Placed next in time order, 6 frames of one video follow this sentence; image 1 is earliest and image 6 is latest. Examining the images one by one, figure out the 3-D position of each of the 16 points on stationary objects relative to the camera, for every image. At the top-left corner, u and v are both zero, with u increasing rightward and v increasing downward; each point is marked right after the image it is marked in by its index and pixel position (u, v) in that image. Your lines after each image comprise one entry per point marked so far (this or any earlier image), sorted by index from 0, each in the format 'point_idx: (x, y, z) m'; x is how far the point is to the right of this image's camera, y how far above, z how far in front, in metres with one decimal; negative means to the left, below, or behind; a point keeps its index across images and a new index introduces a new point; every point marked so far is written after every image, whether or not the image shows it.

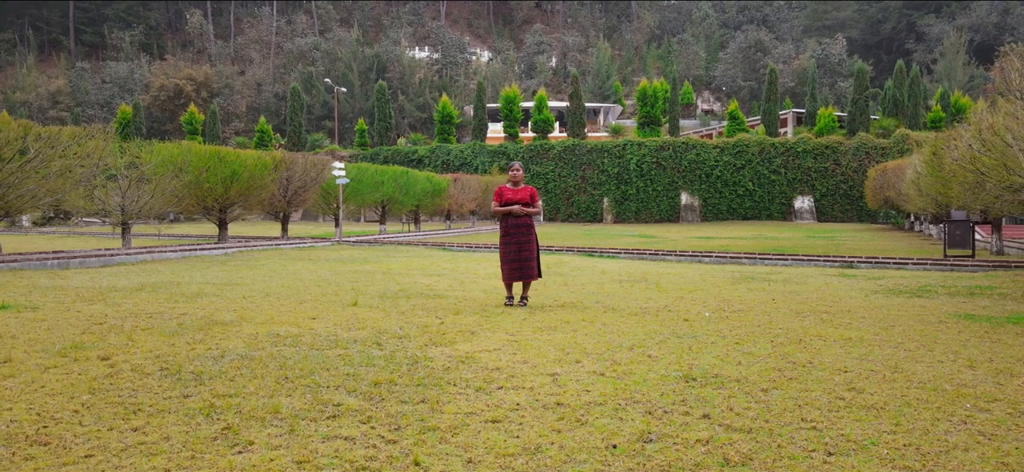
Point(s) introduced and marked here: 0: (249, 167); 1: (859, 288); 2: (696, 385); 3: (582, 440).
0: (-7.0, +1.8, +19.4) m
1: (+4.5, -0.7, +9.5) m
2: (+1.0, -0.8, +3.8) m
3: (+0.3, -0.8, +2.9) m
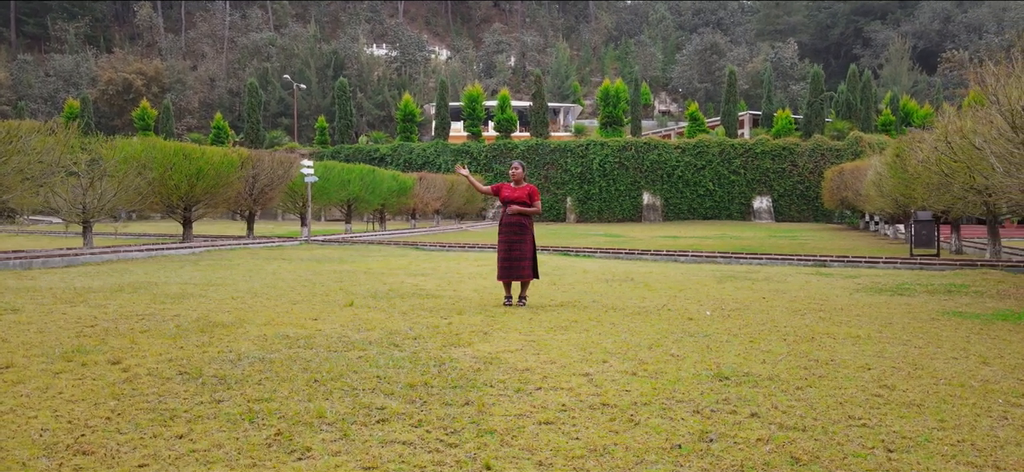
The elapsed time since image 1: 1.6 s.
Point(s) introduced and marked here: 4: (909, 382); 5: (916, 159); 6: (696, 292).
0: (-7.7, +1.9, +18.9) m
1: (+4.4, -0.7, +9.7) m
2: (+1.2, -0.8, +3.8) m
3: (+0.5, -0.8, +2.9) m
4: (+2.1, -0.8, +3.9) m
5: (+8.4, +1.6, +15.2) m
6: (+2.2, -0.7, +8.8) m
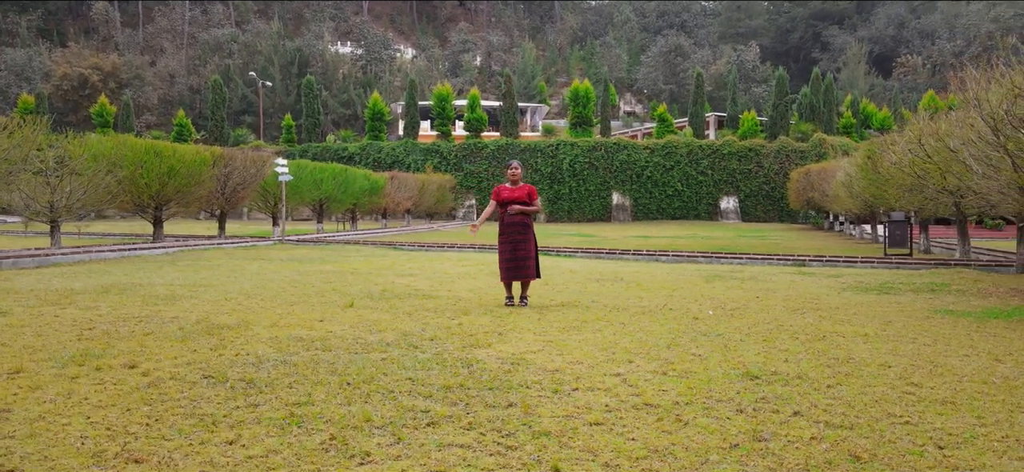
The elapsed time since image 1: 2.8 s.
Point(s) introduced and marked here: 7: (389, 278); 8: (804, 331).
0: (-8.3, +1.9, +18.5) m
1: (+4.3, -0.7, +9.9) m
2: (+1.3, -0.8, +3.9) m
3: (+0.8, -0.8, +2.9) m
4: (+2.3, -0.8, +4.0) m
5: (+8.1, +1.6, +15.6) m
6: (+2.2, -0.7, +8.9) m
7: (-1.8, -0.6, +10.5) m
8: (+2.3, -0.7, +5.6) m
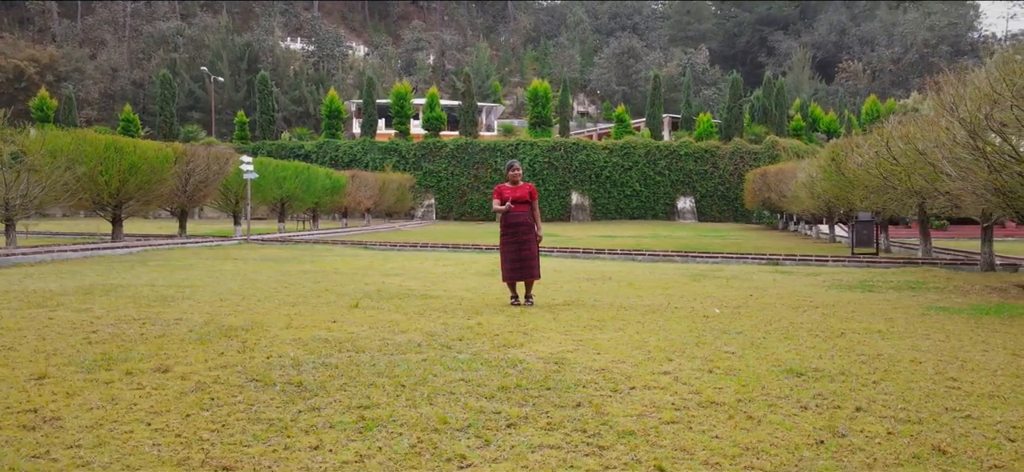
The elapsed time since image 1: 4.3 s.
0: (-8.9, +1.9, +17.9) m
1: (+4.2, -0.7, +10.1) m
2: (+1.6, -0.8, +3.9) m
3: (+1.1, -0.8, +2.9) m
4: (+2.6, -0.8, +4.1) m
5: (+7.6, +1.6, +16.1) m
6: (+2.1, -0.7, +9.0) m
7: (-1.9, -0.6, +10.4) m
8: (+2.4, -0.7, +5.8) m
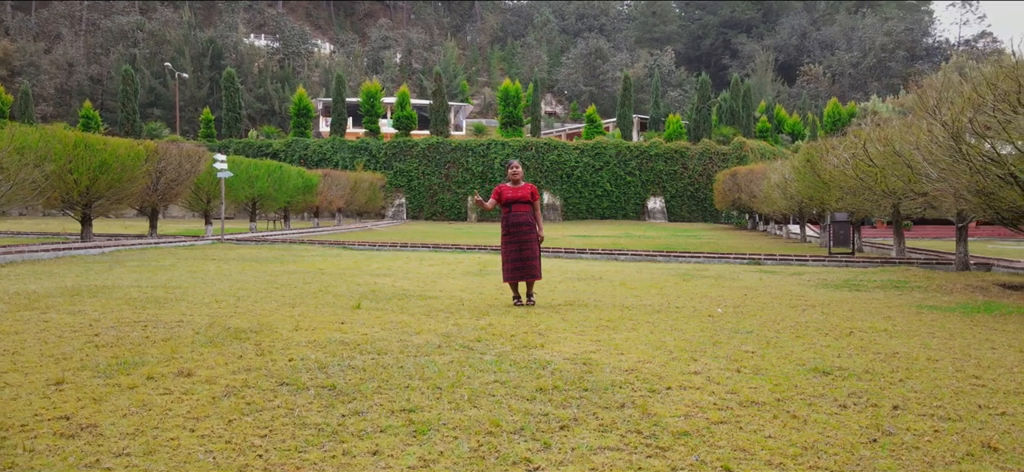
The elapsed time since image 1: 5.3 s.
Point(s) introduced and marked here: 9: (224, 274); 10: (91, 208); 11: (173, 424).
0: (-9.4, +1.9, +17.4) m
1: (+4.0, -0.7, +10.3) m
2: (+1.8, -0.8, +4.0) m
3: (+1.3, -0.8, +3.0) m
4: (+2.7, -0.8, +4.2) m
5: (+7.2, +1.6, +16.4) m
6: (+2.1, -0.7, +9.1) m
7: (-2.0, -0.6, +10.2) m
8: (+2.5, -0.7, +5.9) m
9: (-4.2, -0.6, +10.6) m
10: (-10.2, +0.7, +17.6) m
11: (-1.4, -0.8, +3.0) m
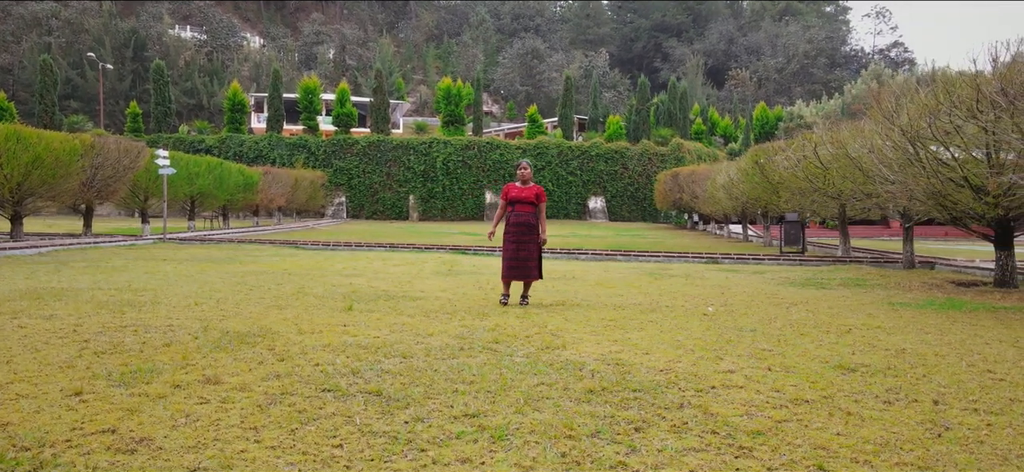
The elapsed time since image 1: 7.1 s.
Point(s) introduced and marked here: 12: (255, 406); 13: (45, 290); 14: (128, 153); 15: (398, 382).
0: (-10.3, +1.9, +16.5) m
1: (+3.7, -0.7, +10.6) m
2: (+2.0, -0.8, +4.1) m
3: (+1.6, -0.8, +3.0) m
4: (+2.9, -0.8, +4.4) m
5: (+6.2, +1.6, +16.9) m
6: (+1.8, -0.7, +9.2) m
7: (-2.4, -0.6, +10.0) m
8: (+2.6, -0.7, +6.0) m
9: (-4.6, -0.5, +10.1) m
10: (-11.1, +0.7, +16.6) m
11: (-1.1, -0.8, +2.9) m
12: (-1.2, -0.8, +3.3) m
13: (-5.0, -0.6, +7.9) m
14: (-10.5, +2.3, +19.9) m
15: (-0.6, -0.7, +3.7) m
